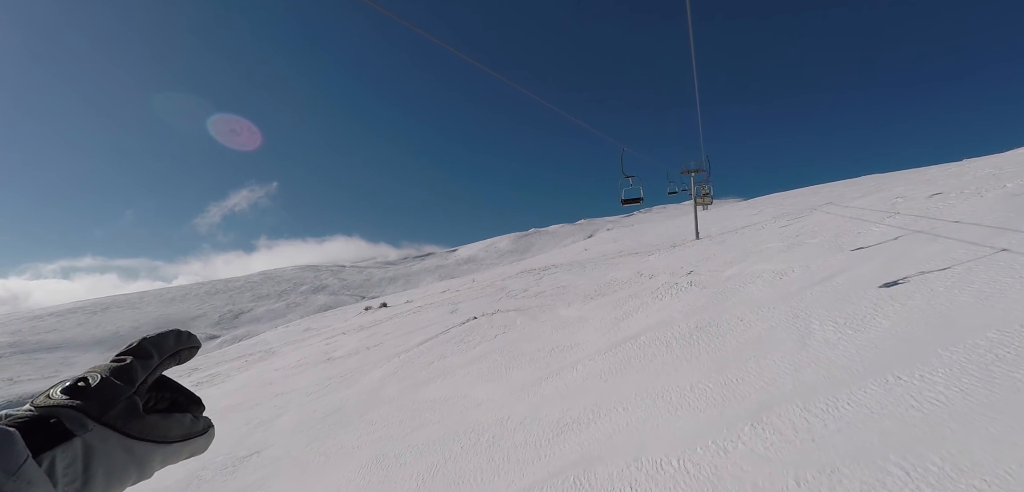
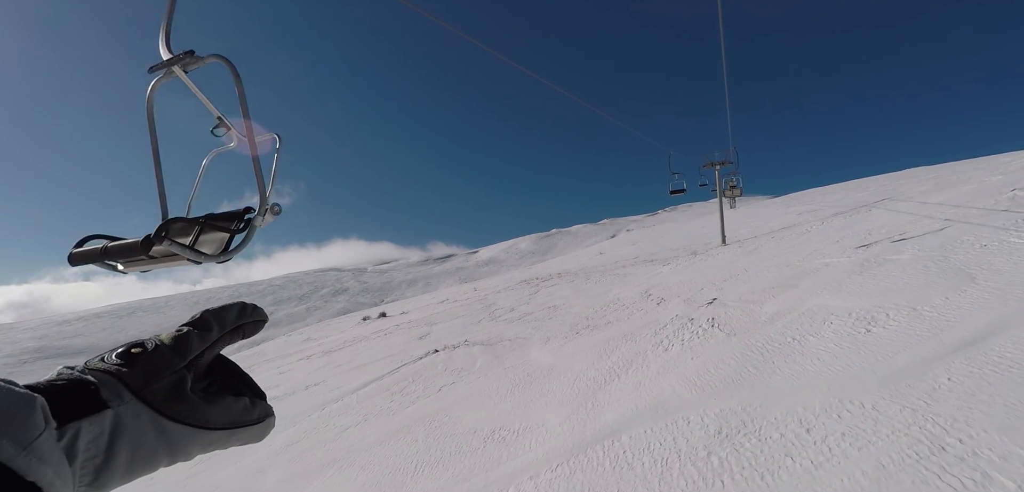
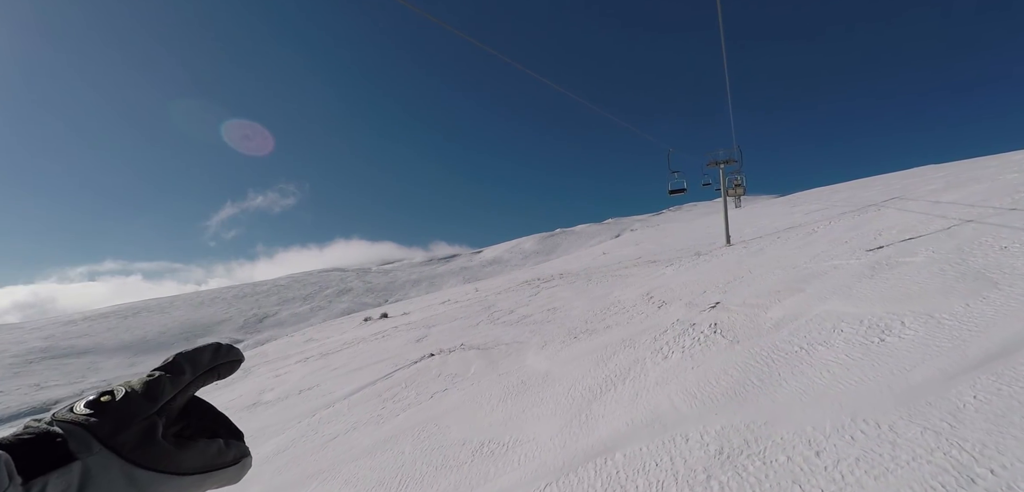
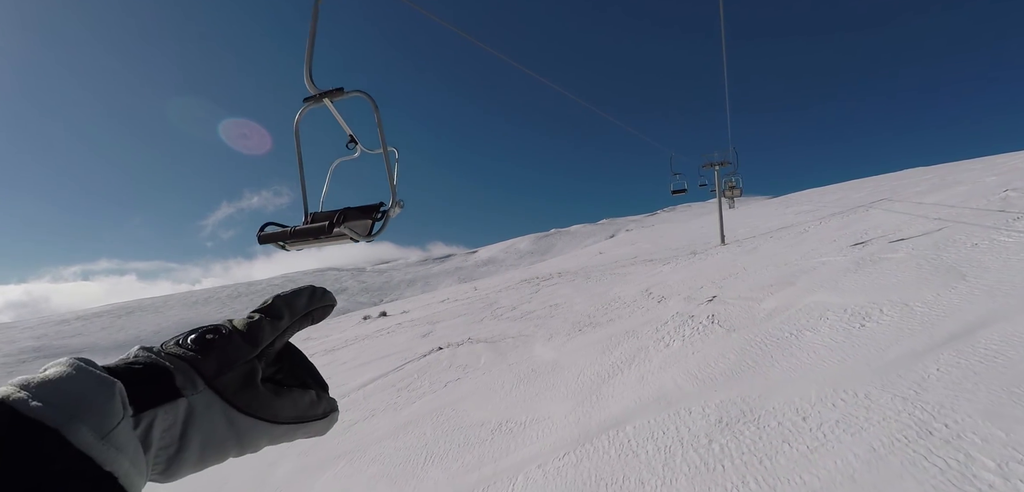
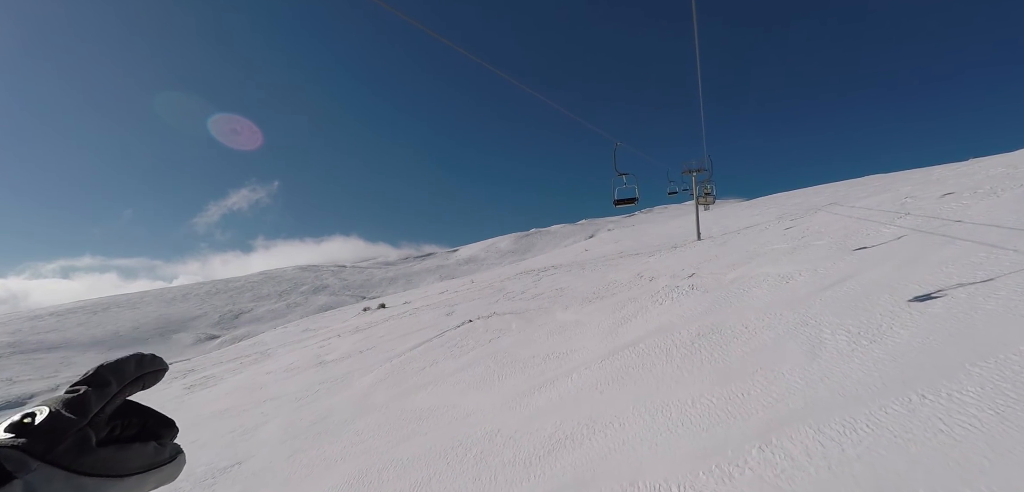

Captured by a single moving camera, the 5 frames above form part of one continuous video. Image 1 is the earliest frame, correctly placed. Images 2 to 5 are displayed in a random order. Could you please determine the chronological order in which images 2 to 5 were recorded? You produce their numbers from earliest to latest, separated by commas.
5, 4, 2, 3
